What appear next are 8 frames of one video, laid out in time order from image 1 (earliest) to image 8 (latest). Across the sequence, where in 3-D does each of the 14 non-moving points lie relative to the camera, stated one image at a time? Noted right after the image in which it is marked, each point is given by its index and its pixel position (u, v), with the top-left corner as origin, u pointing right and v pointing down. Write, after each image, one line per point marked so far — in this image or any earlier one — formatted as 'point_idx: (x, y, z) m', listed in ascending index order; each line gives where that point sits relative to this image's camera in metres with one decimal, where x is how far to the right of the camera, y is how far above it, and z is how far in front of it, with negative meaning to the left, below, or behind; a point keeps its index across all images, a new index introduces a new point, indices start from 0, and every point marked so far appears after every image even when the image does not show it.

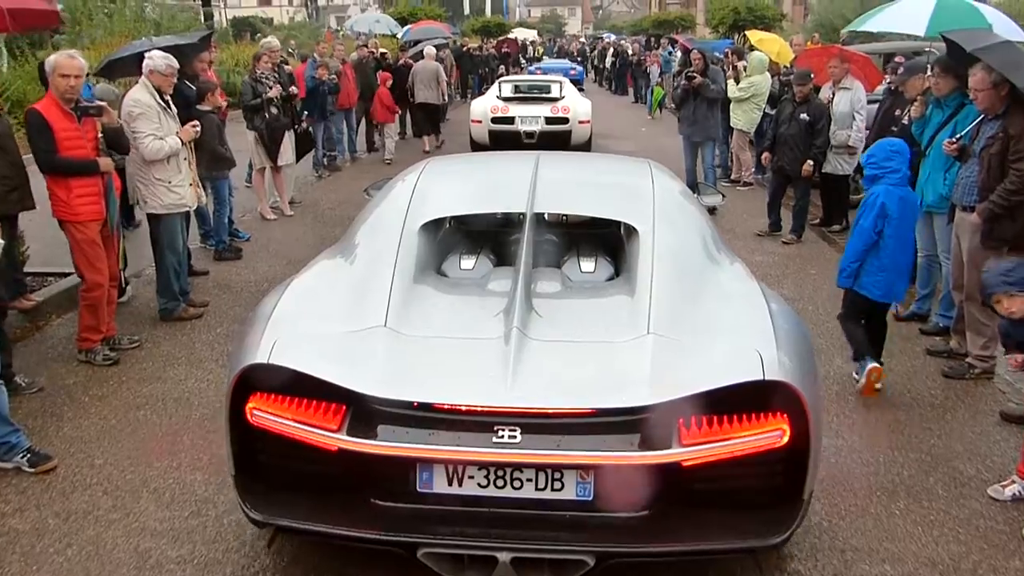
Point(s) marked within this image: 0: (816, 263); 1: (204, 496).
0: (+3.1, +0.3, +8.2) m
1: (-1.5, -1.0, +3.9) m
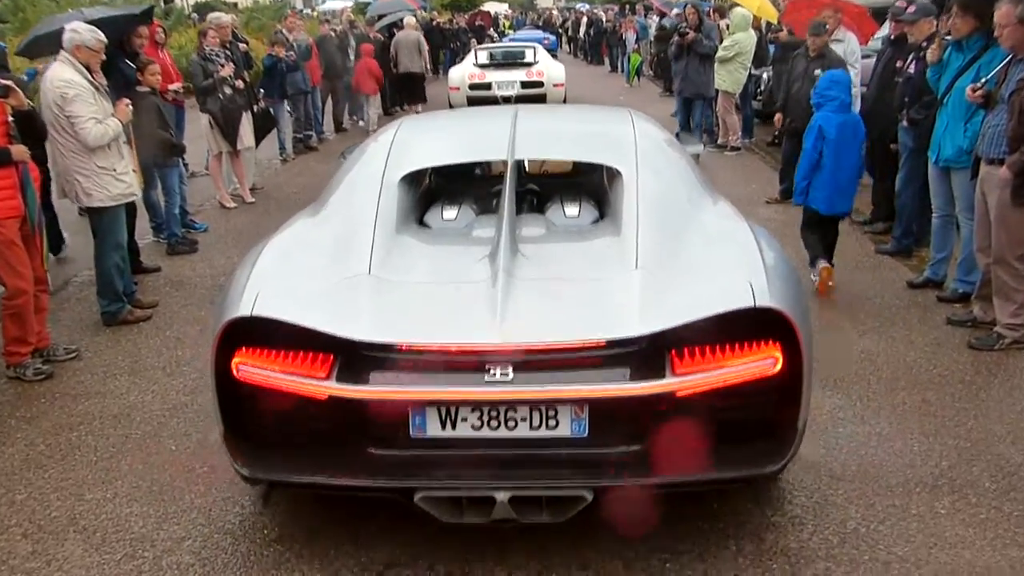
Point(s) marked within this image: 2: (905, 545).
0: (+2.9, +0.6, +7.7) m
1: (-1.6, -1.0, +3.4) m
2: (+1.5, -1.0, +3.1) m
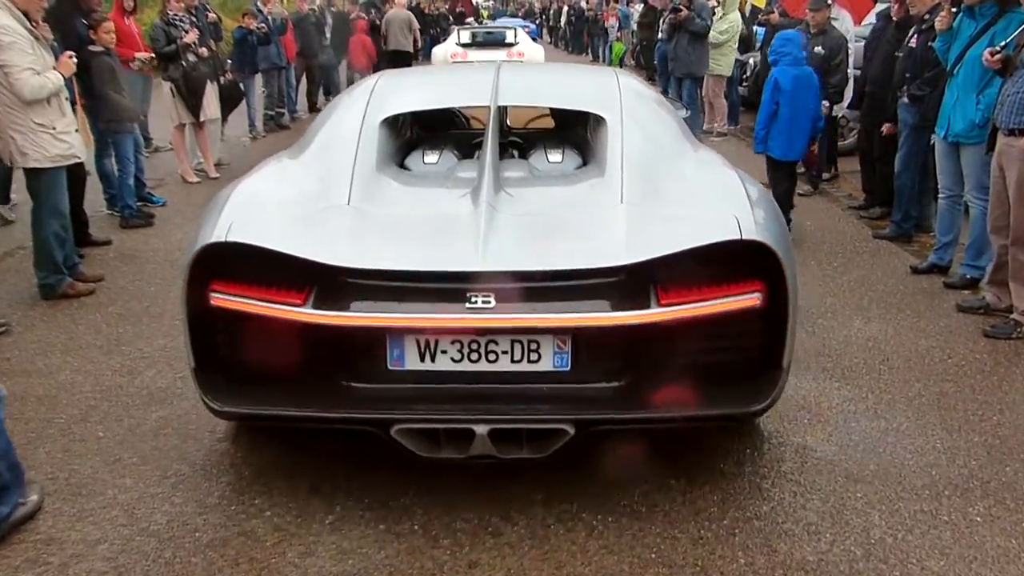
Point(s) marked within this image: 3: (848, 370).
0: (+2.7, +0.7, +7.3) m
1: (-1.7, -0.9, +2.9) m
2: (+1.4, -0.9, +2.7) m
3: (+1.8, -0.4, +4.2) m
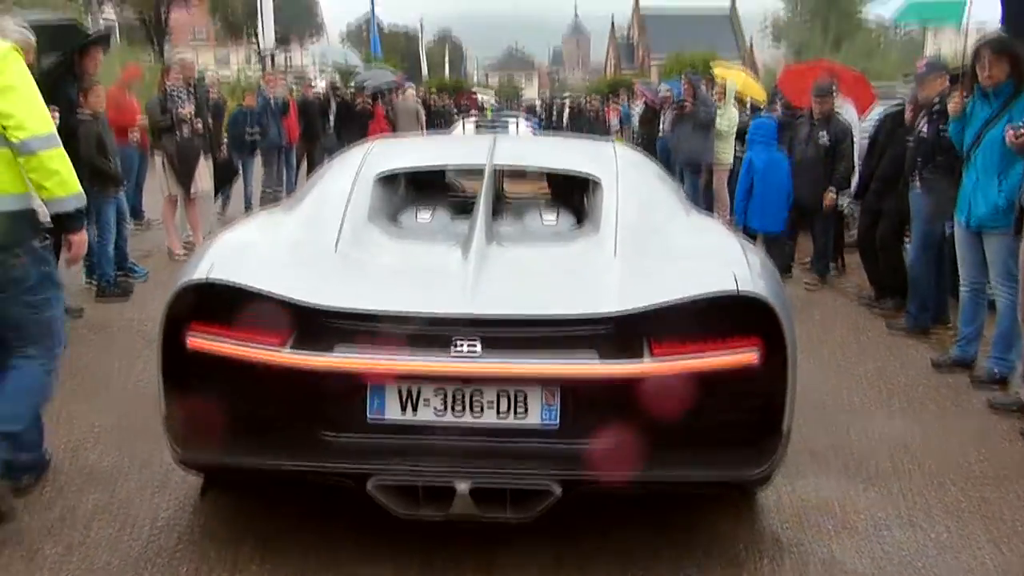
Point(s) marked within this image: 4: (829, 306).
0: (+2.7, -0.2, +7.0) m
1: (-1.7, -1.1, +2.4) m
2: (+1.4, -1.1, +2.2) m
3: (+1.7, -0.9, +3.8) m
4: (+2.8, -0.2, +7.0) m
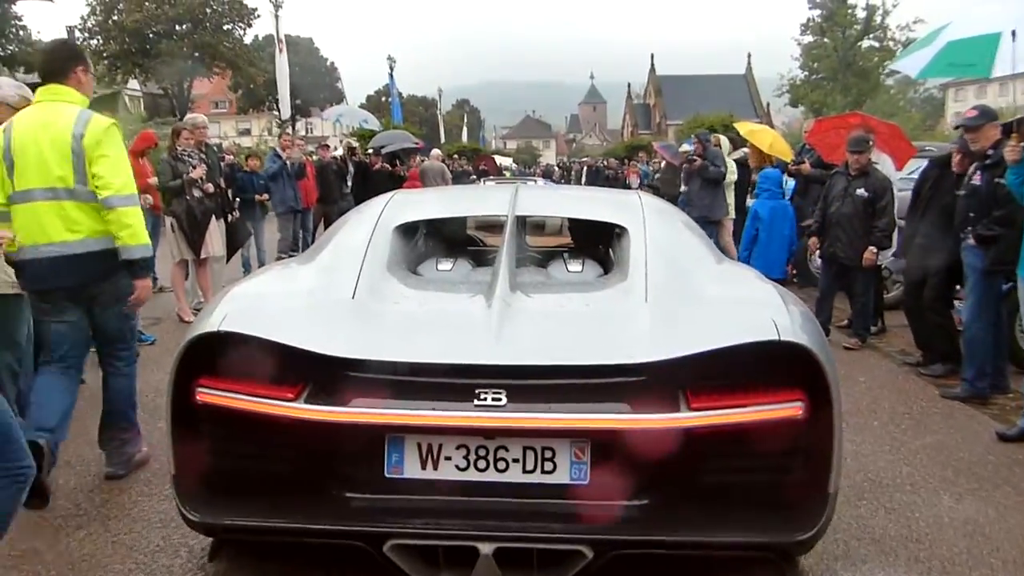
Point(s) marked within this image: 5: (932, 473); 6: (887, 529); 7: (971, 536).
0: (+2.8, -0.7, +6.6) m
1: (-1.6, -1.2, +2.0) m
2: (+1.4, -1.3, +1.7) m
3: (+1.8, -1.1, +3.3) m
4: (+2.9, -0.7, +6.6) m
5: (+2.2, -1.0, +4.2) m
6: (+1.7, -1.1, +3.7) m
7: (+2.0, -1.1, +3.5) m
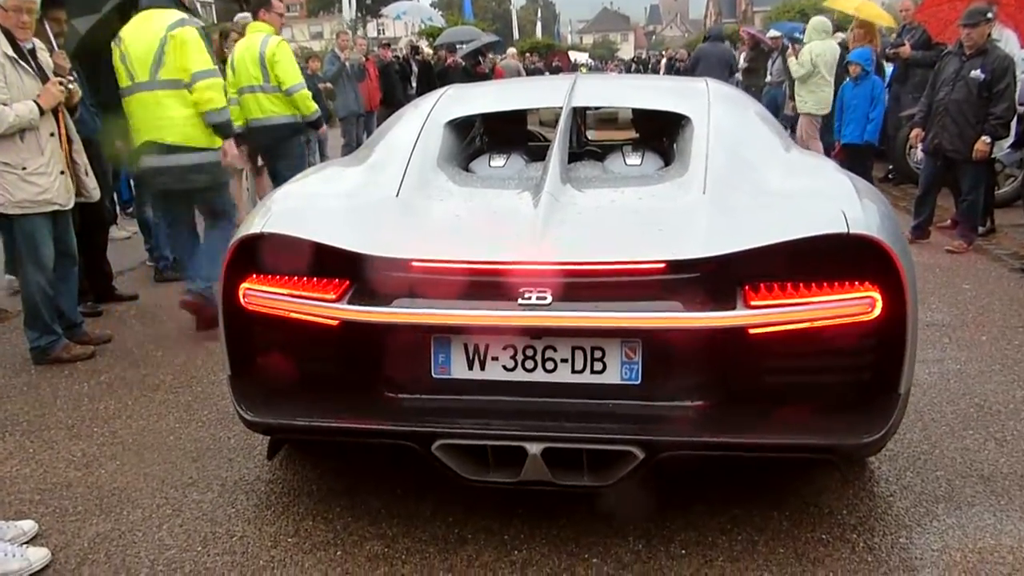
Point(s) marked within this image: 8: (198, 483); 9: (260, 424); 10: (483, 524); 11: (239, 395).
0: (+3.3, +0.1, +5.9) m
1: (-1.6, -1.1, +1.9) m
2: (+1.4, -1.1, +1.3) m
3: (+2.0, -0.8, +2.8) m
4: (+3.4, +0.1, +5.9) m
5: (+2.5, -0.5, +3.6) m
6: (+2.0, -0.7, +3.2) m
7: (+2.2, -0.7, +3.0) m
8: (-1.3, -0.8, +3.3) m
9: (-0.9, -0.5, +2.8) m
10: (-0.1, -0.8, +2.9) m
11: (-1.0, -0.4, +2.9) m
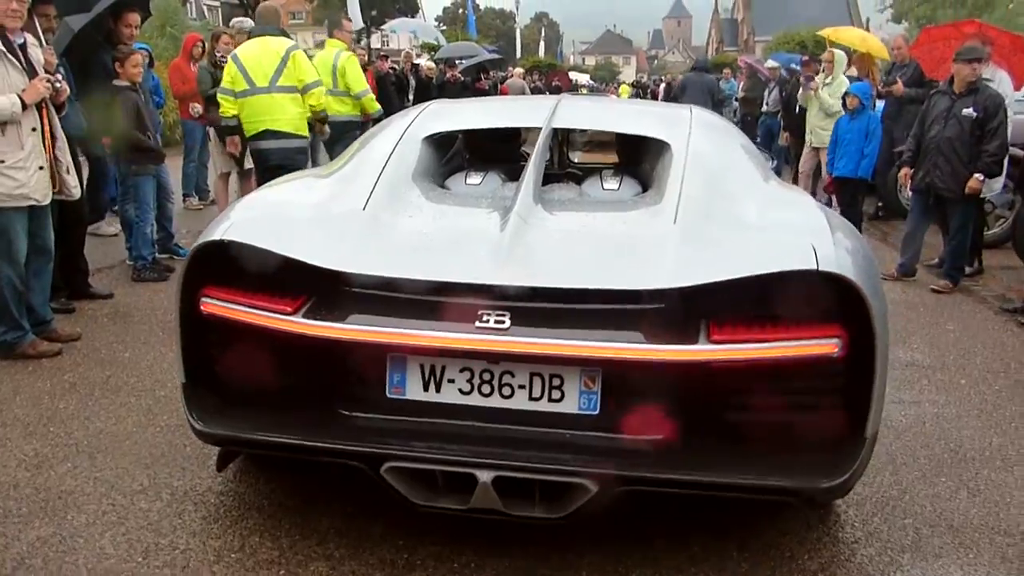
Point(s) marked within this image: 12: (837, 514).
0: (+3.2, -0.2, +5.9) m
1: (-1.7, -1.0, +1.8) m
2: (+1.3, -1.2, +1.2) m
3: (+1.8, -0.9, +2.8) m
4: (+3.3, -0.2, +5.8) m
5: (+2.3, -0.7, +3.5) m
6: (+1.8, -0.9, +3.2) m
7: (+2.0, -0.9, +2.9) m
8: (-1.4, -0.8, +3.2) m
9: (-1.0, -0.5, +2.7) m
10: (-0.3, -0.9, +2.8) m
11: (-1.1, -0.4, +2.8) m
12: (+1.3, -0.9, +3.1) m
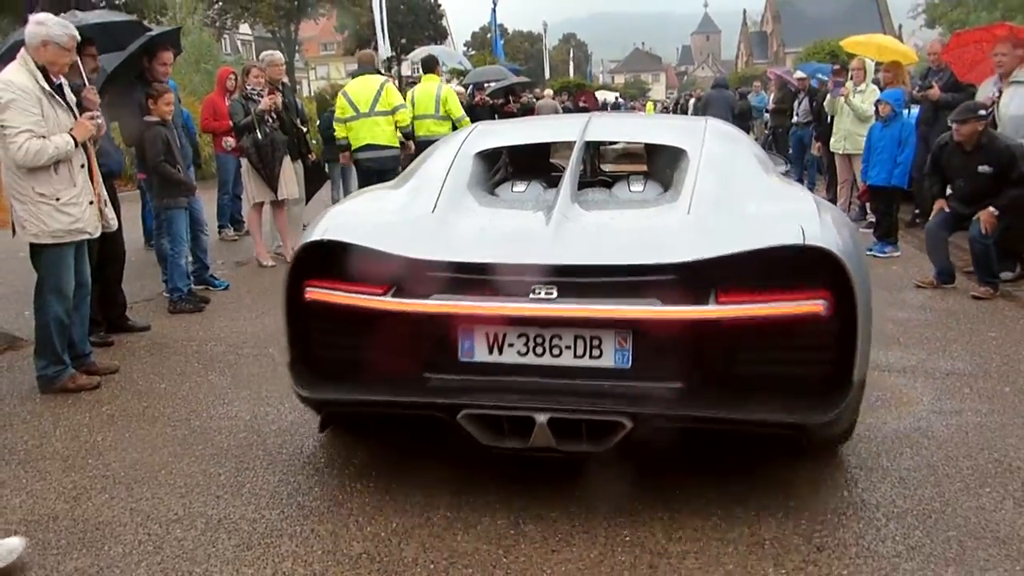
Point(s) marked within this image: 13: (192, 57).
0: (+3.4, -0.2, +5.7) m
1: (-1.7, -1.1, +1.8) m
2: (+1.3, -1.2, +1.1) m
3: (+1.9, -1.0, +2.6) m
4: (+3.5, -0.2, +5.7) m
5: (+2.4, -0.7, +3.4) m
6: (+1.9, -0.9, +3.1) m
7: (+2.2, -0.9, +2.8) m
8: (-1.3, -0.9, +3.2) m
9: (-0.9, -0.6, +2.7) m
10: (-0.2, -1.0, +2.8) m
11: (-1.0, -0.5, +2.8) m
12: (+1.4, -0.9, +3.0) m
13: (-6.8, +4.9, +17.0) m
